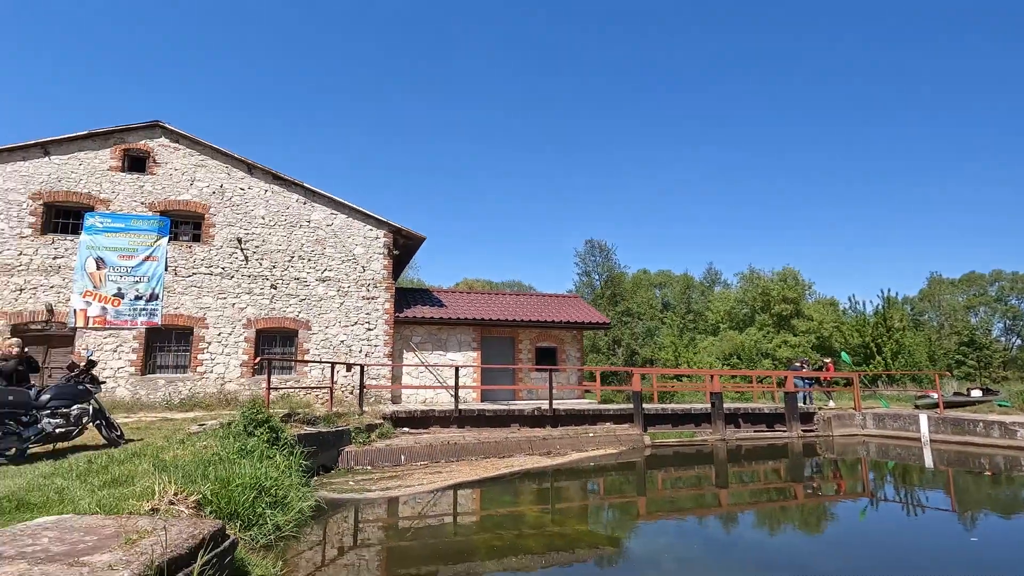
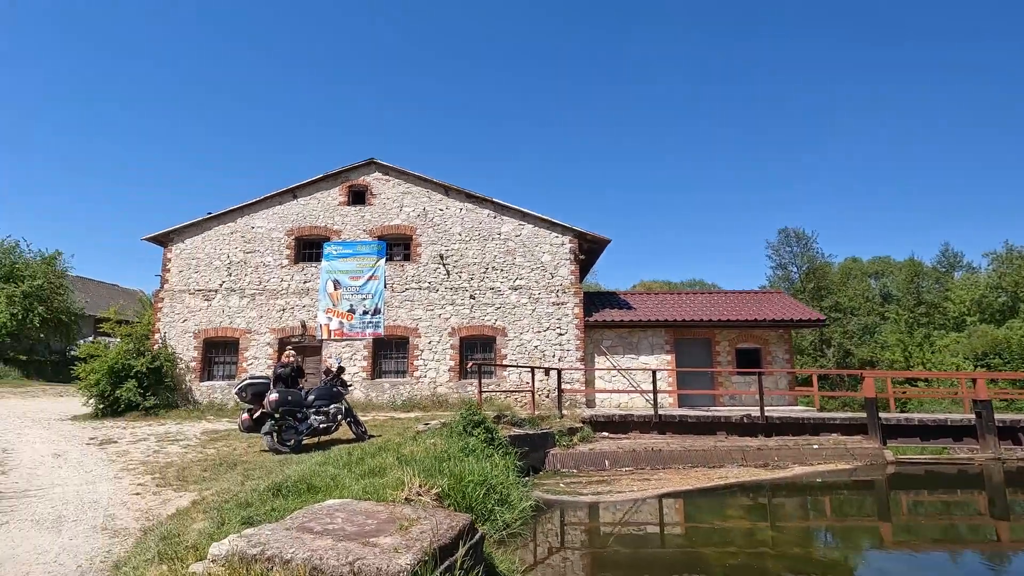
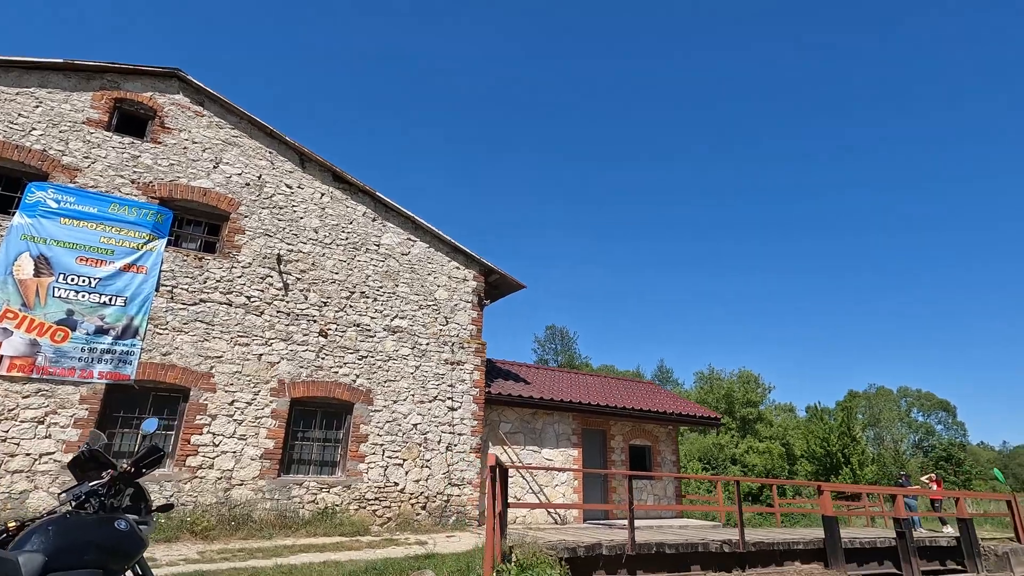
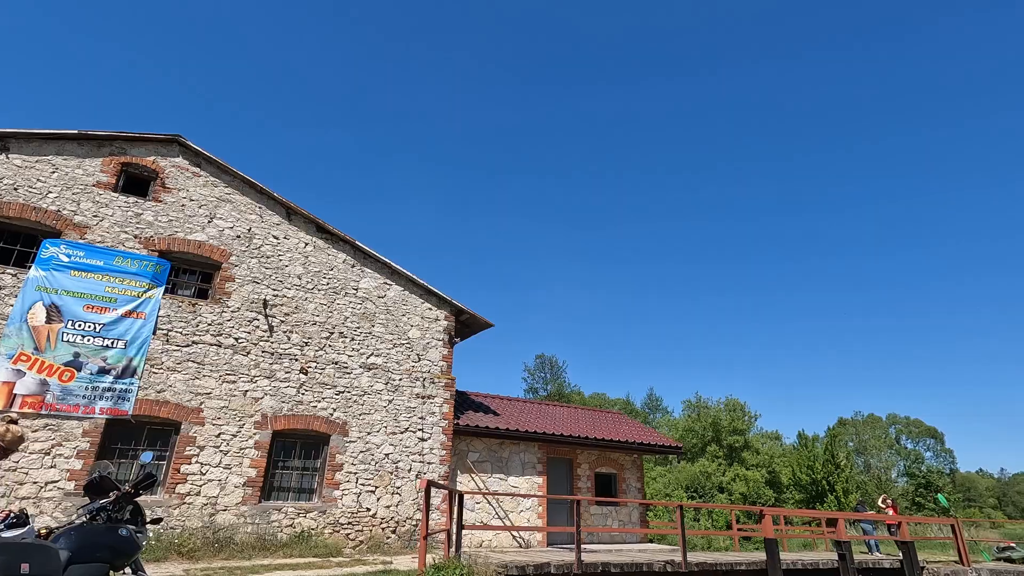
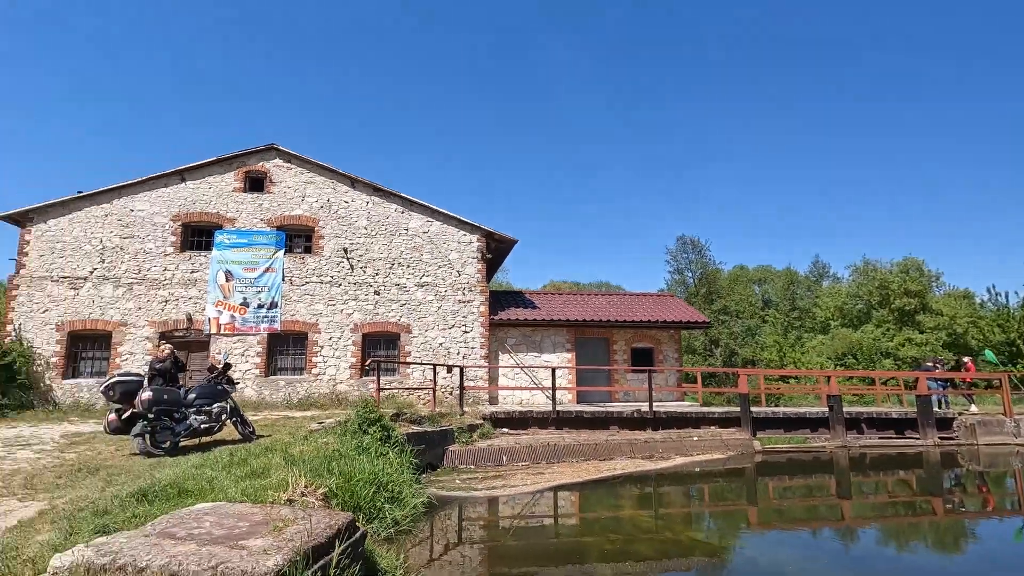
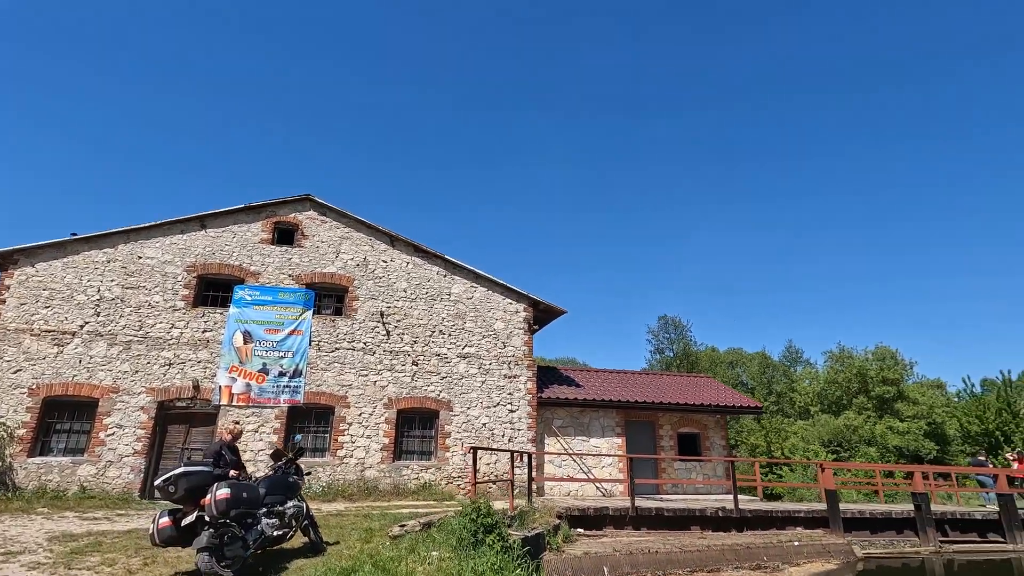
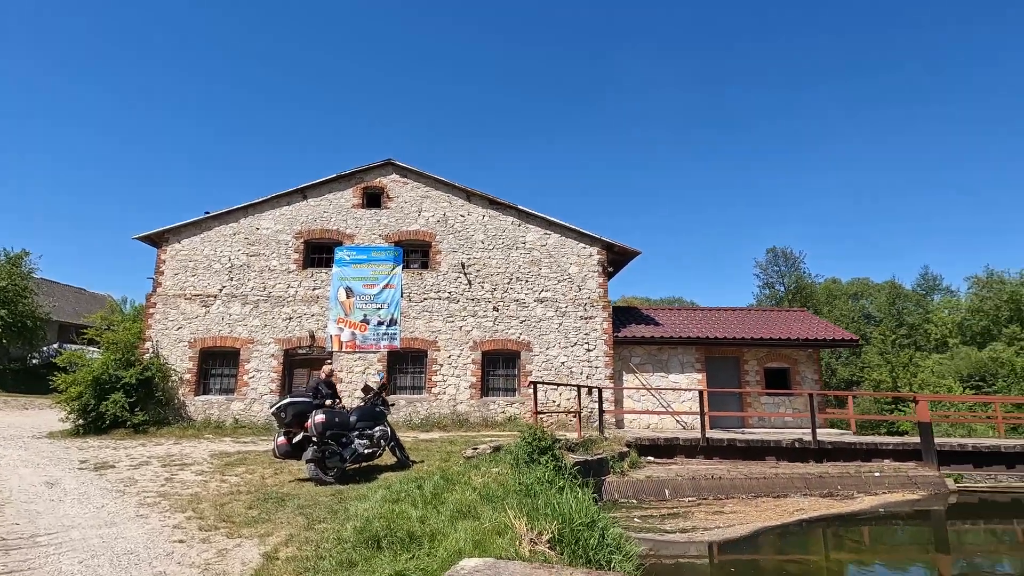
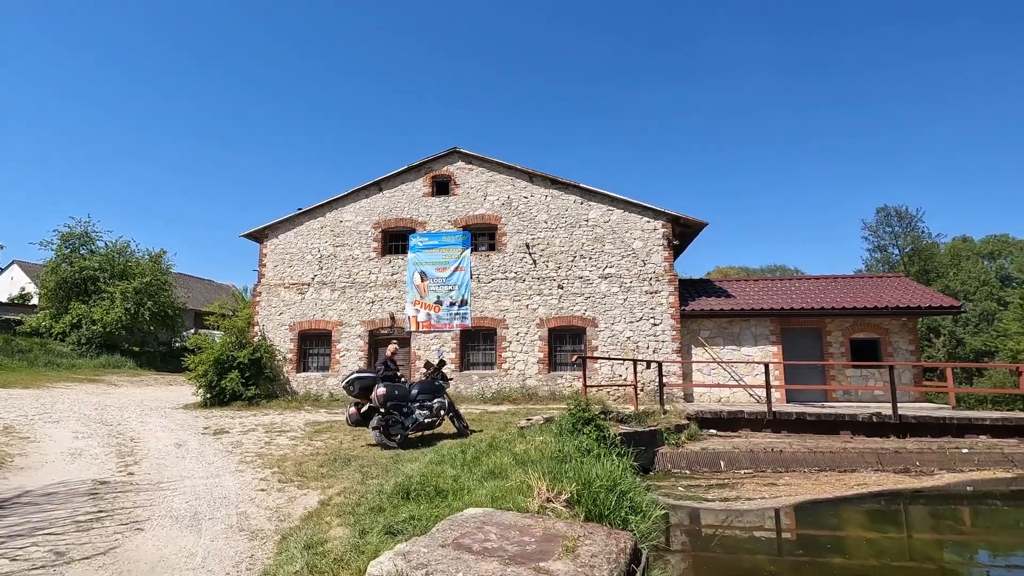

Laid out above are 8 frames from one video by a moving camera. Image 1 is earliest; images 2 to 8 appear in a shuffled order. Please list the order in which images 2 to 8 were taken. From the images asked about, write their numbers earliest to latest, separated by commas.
5, 2, 8, 7, 6, 4, 3
